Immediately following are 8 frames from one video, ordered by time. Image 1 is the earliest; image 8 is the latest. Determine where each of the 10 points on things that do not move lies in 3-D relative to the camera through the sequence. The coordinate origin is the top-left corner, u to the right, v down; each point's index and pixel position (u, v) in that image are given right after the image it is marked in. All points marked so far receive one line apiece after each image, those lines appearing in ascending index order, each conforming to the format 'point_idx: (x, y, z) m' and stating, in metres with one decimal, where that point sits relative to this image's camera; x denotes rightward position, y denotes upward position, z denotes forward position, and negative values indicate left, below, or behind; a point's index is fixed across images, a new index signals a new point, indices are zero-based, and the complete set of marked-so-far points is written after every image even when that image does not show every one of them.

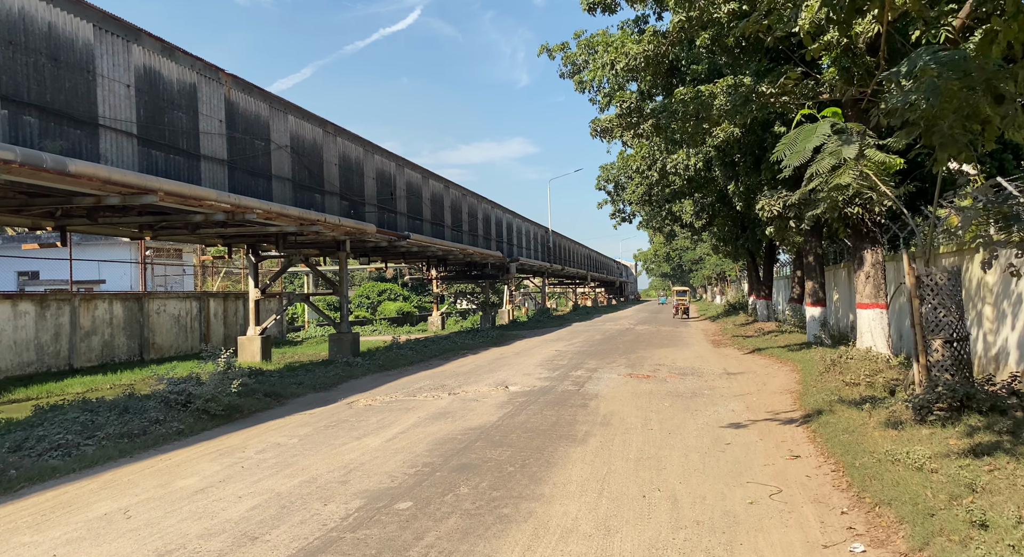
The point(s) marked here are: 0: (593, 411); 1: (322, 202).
0: (+1.0, -1.7, +8.7) m
1: (-5.0, +2.0, +18.1) m
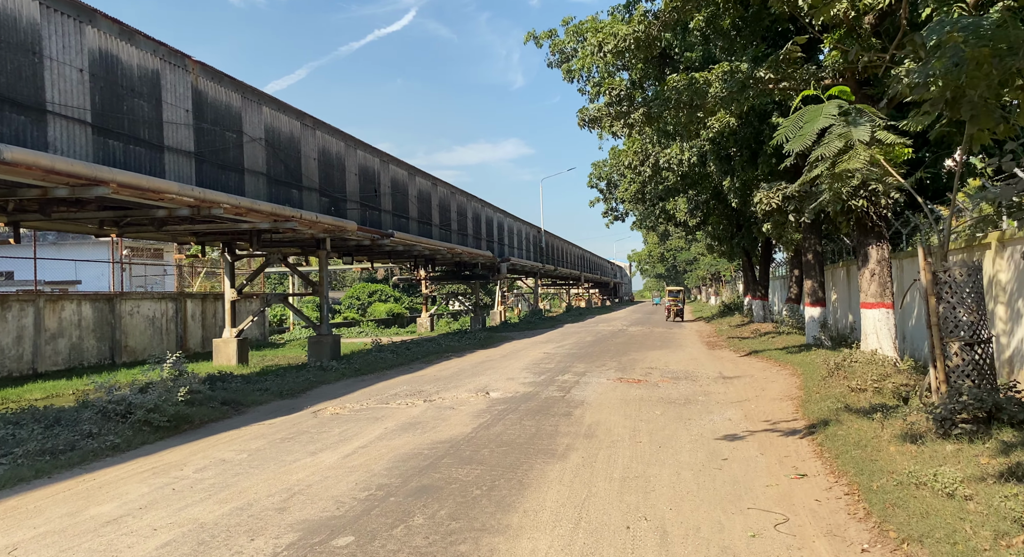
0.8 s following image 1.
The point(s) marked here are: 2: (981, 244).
0: (+0.8, -1.6, +8.0) m
1: (-5.3, +2.0, +17.4) m
2: (+6.3, +0.5, +9.4) m
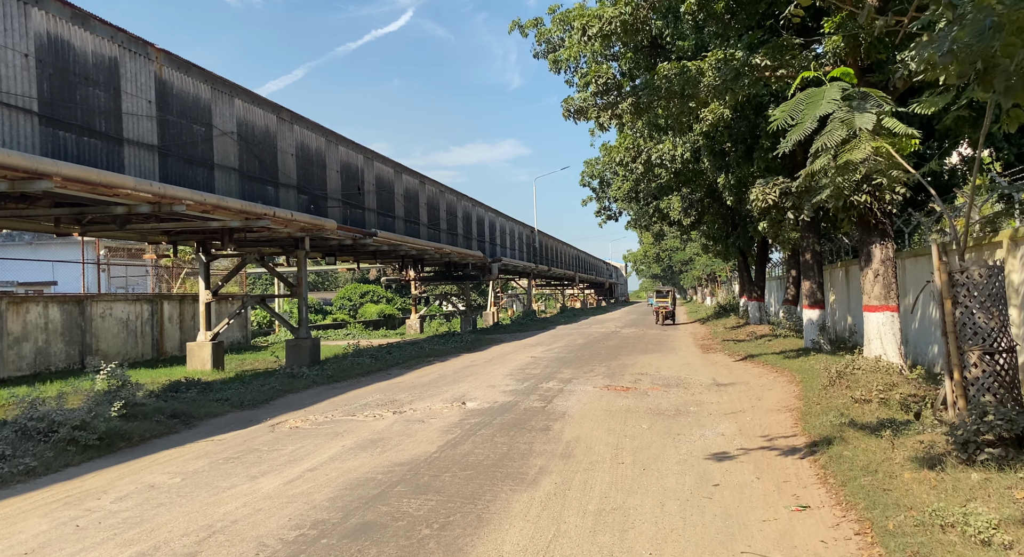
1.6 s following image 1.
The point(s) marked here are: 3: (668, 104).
0: (+0.5, -1.7, +7.3) m
1: (-5.7, +2.0, +16.6) m
2: (+6.0, +0.5, +8.7) m
3: (+2.5, +2.8, +11.1) m
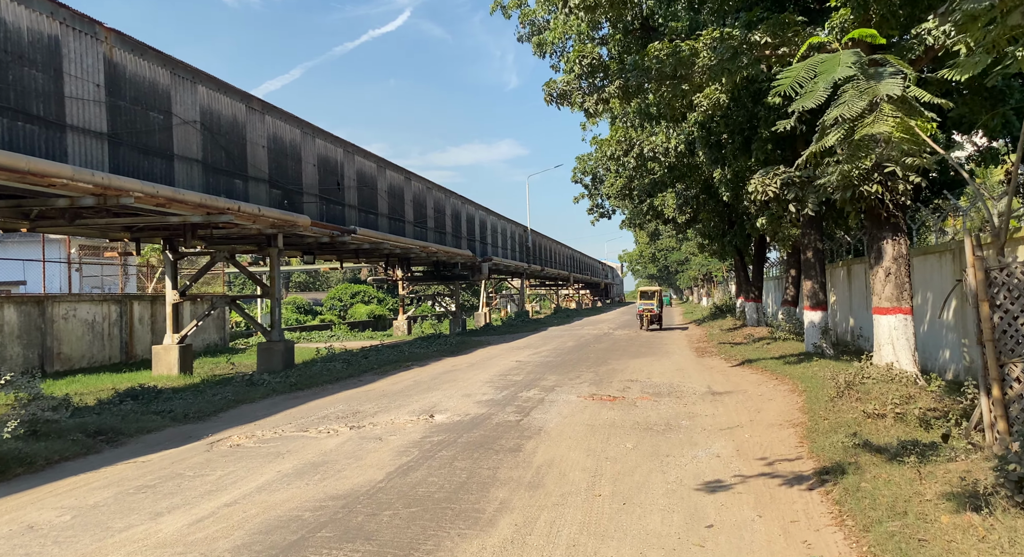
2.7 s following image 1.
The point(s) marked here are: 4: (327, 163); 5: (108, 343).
0: (+0.1, -1.6, +6.3) m
1: (-6.0, +2.0, +15.6) m
2: (+5.7, +0.5, +7.8) m
3: (+2.2, +2.9, +10.2) m
4: (-5.2, +3.3, +19.5) m
5: (-11.4, -1.8, +19.6) m
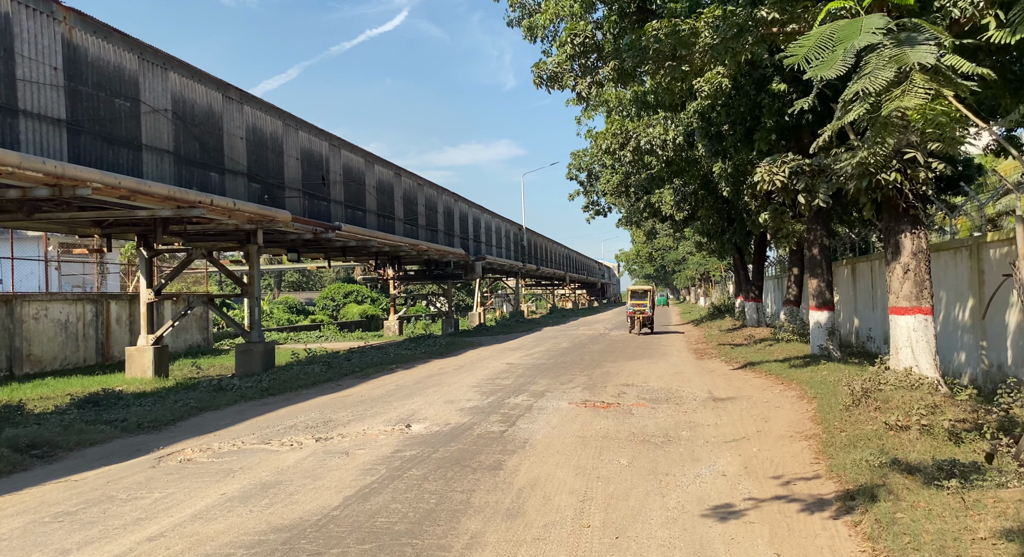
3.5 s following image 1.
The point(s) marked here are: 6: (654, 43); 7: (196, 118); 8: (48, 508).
0: (0.0, -1.6, +5.6) m
1: (-6.2, +2.1, +14.8) m
2: (+5.5, +0.5, +7.0) m
3: (+2.0, +2.9, +9.4) m
4: (-5.5, +3.3, +18.7) m
5: (-11.7, -1.8, +18.8) m
6: (+1.9, +3.1, +9.2) m
7: (-6.5, +3.3, +14.2) m
8: (-3.4, -1.7, +5.1) m
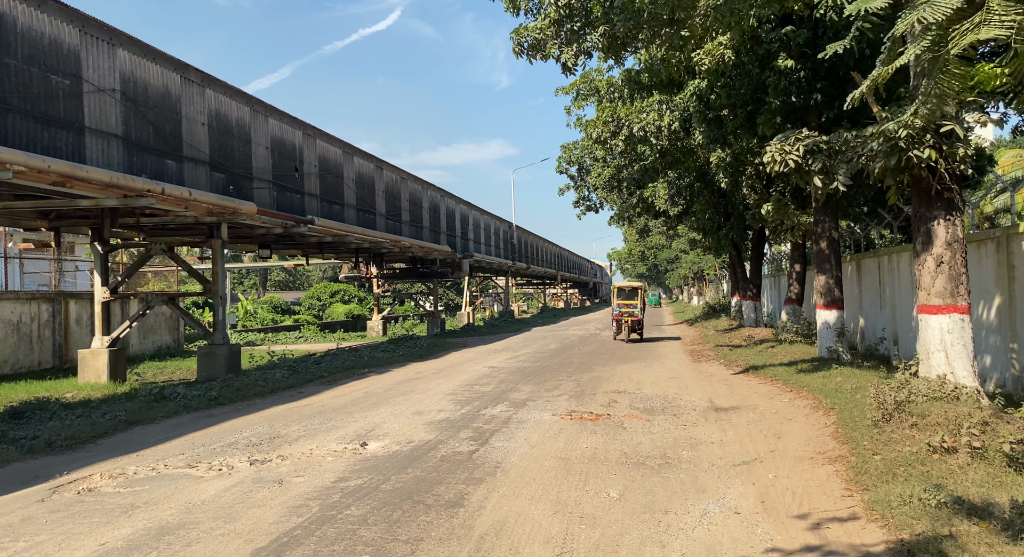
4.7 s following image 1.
0: (-0.3, -1.5, +4.4) m
1: (-6.6, +2.1, +13.7) m
2: (+5.3, +0.6, +6.0) m
3: (+1.7, +3.0, +8.4) m
4: (-5.8, +3.4, +17.6) m
5: (-12.0, -1.7, +17.5) m
6: (+1.6, +3.2, +8.1) m
7: (-6.8, +3.3, +13.0) m
8: (-3.6, -1.6, +3.9) m
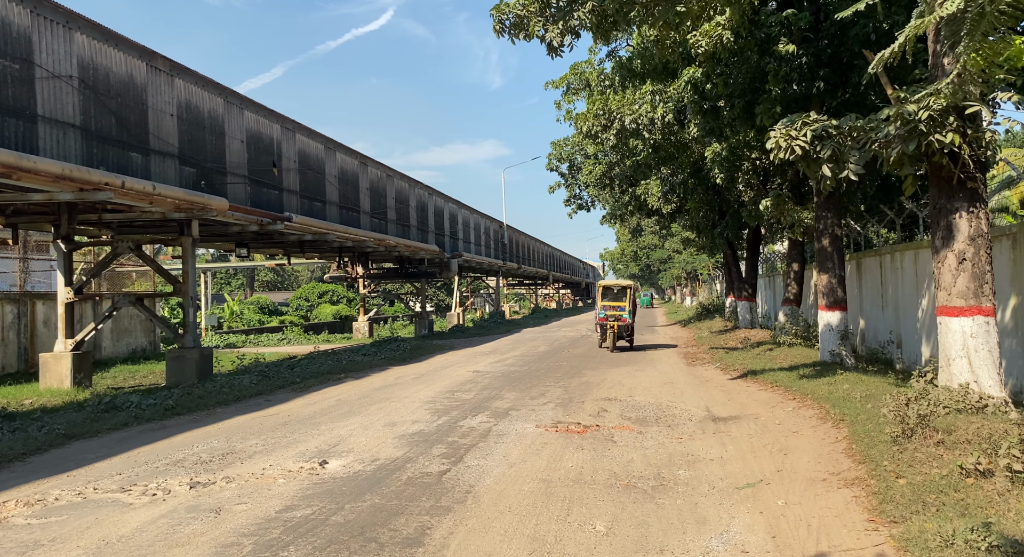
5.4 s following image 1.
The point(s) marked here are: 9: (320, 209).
0: (-0.5, -1.5, +3.7) m
1: (-6.9, +2.1, +12.9) m
2: (+5.1, +0.6, +5.3) m
3: (+1.5, +3.0, +7.7) m
4: (-6.2, +3.4, +16.8) m
5: (-12.4, -1.7, +16.7) m
6: (+1.4, +3.2, +7.4) m
7: (-7.1, +3.3, +12.2) m
8: (-3.8, -1.6, +3.2) m
9: (-5.5, +2.0, +19.9) m
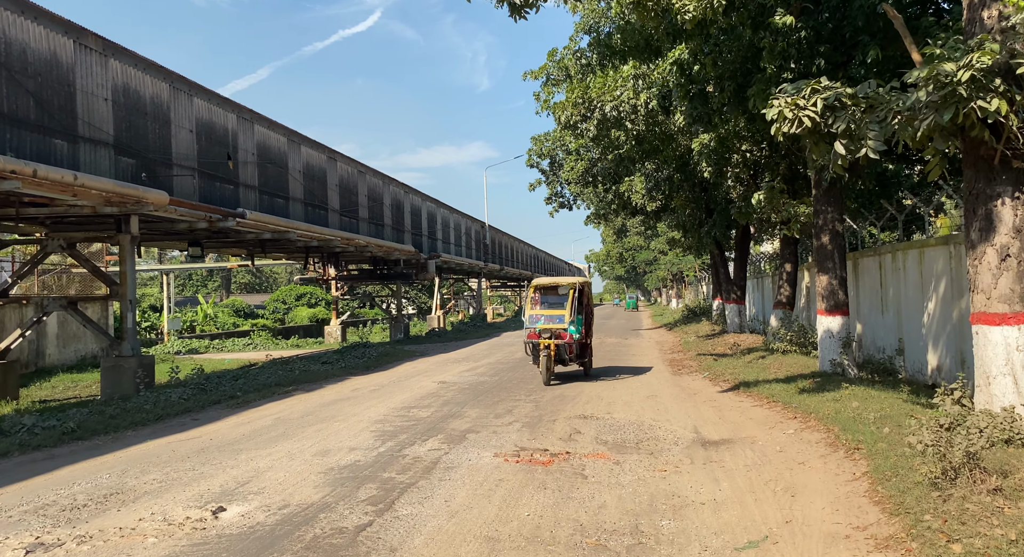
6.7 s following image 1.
0: (-0.8, -1.5, +2.5) m
1: (-7.4, +2.1, +11.6) m
2: (+4.7, +0.6, +4.2) m
3: (+1.0, +3.0, +6.5) m
4: (-6.8, +3.3, +15.5) m
5: (-13.0, -1.7, +15.3) m
6: (+1.0, +3.2, +6.3) m
7: (-7.6, +3.3, +10.9) m
8: (-4.2, -1.6, +1.9) m
9: (-6.2, +2.0, +18.6) m
